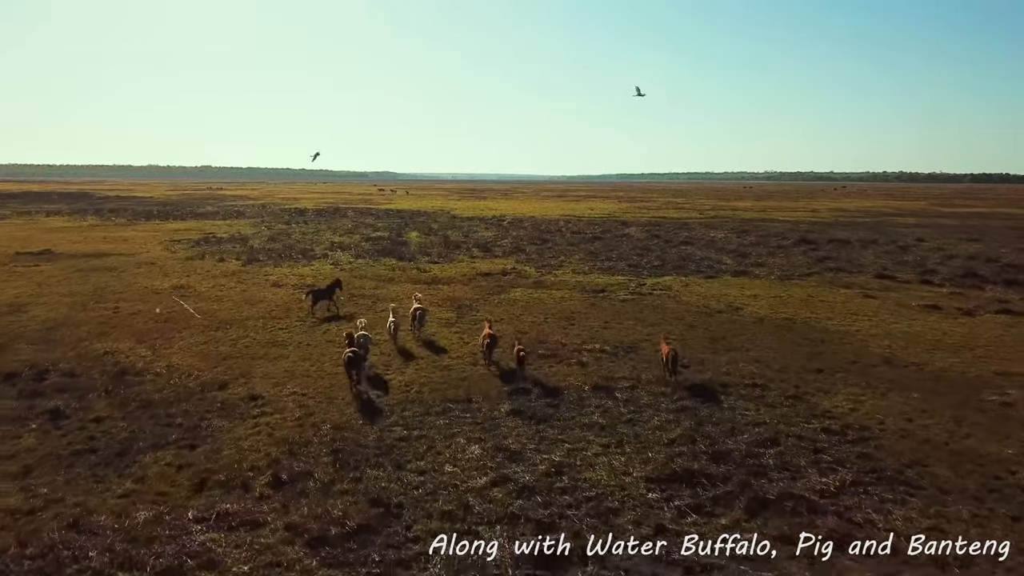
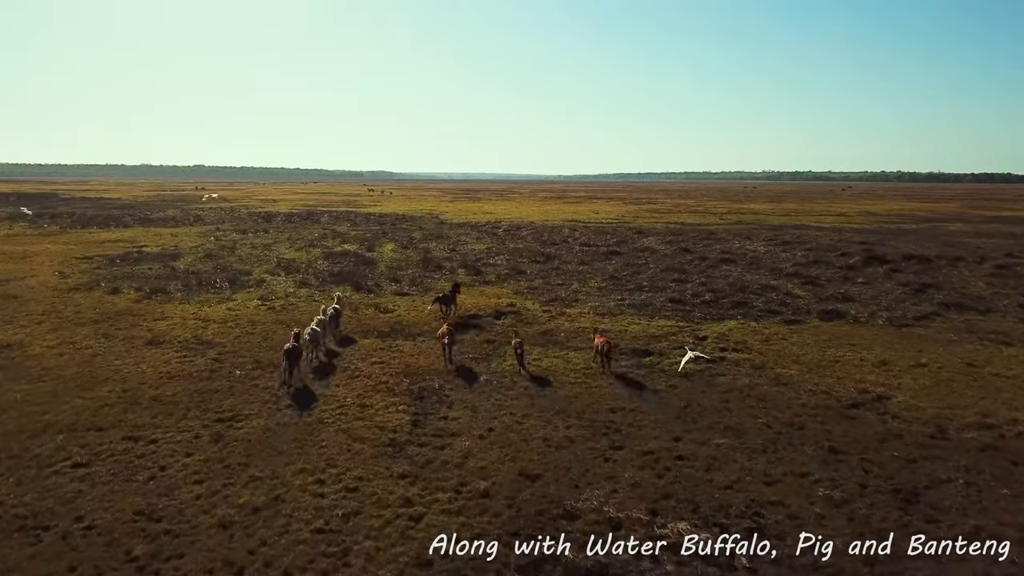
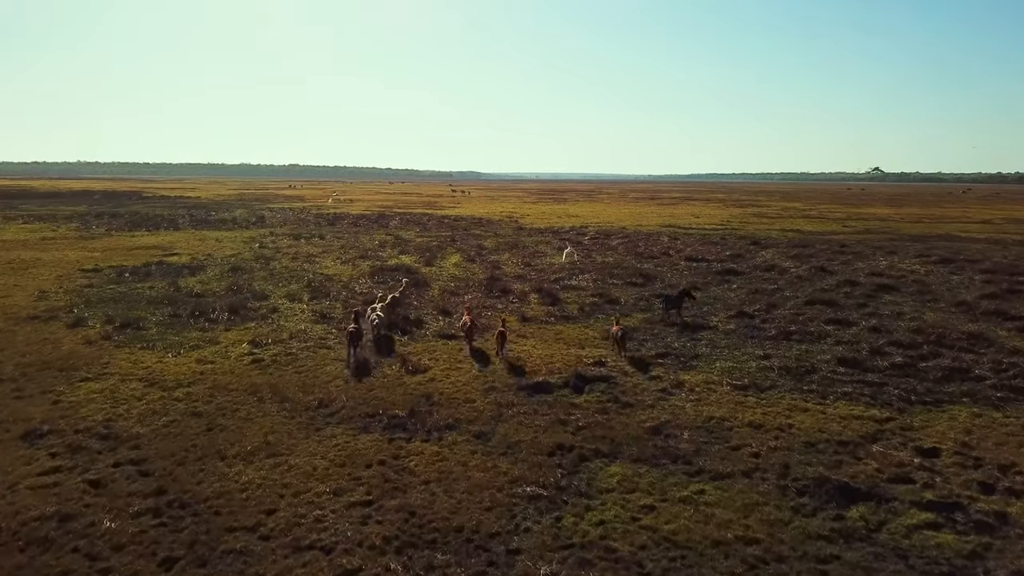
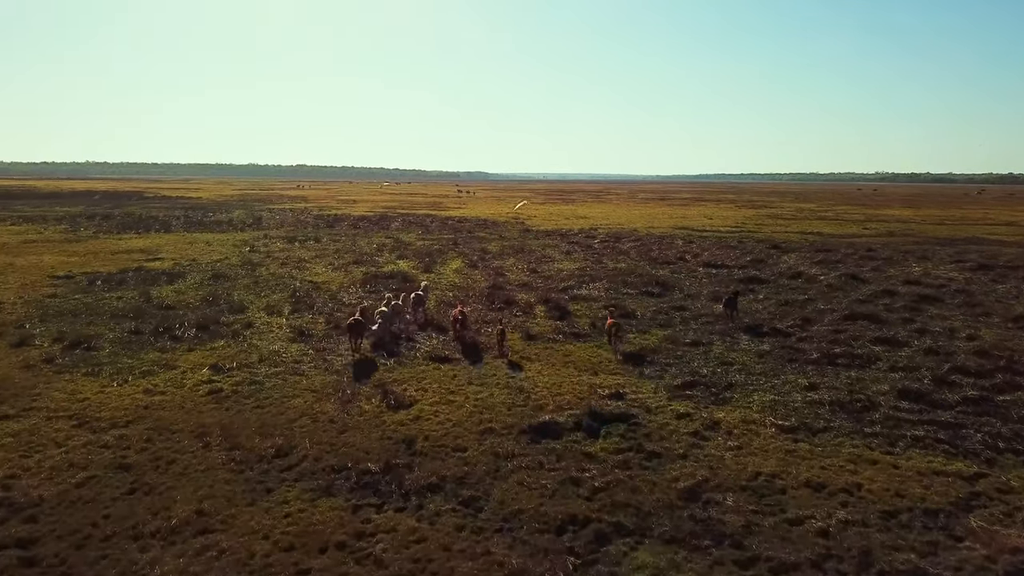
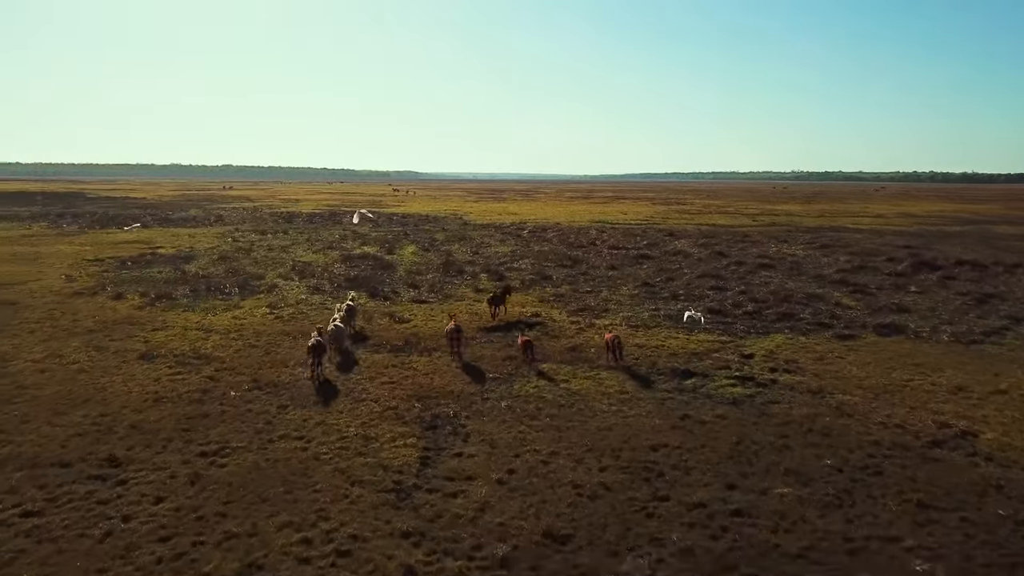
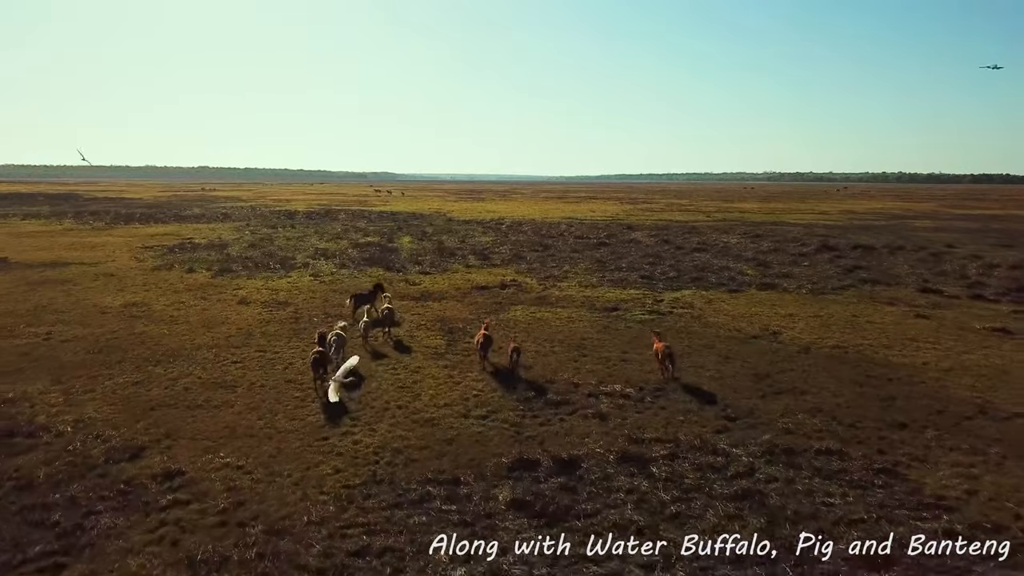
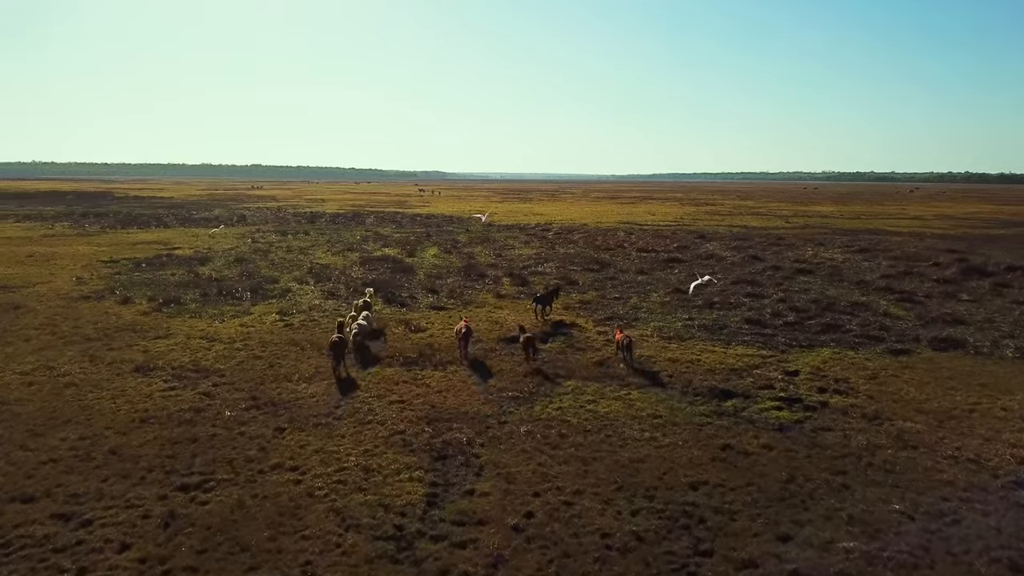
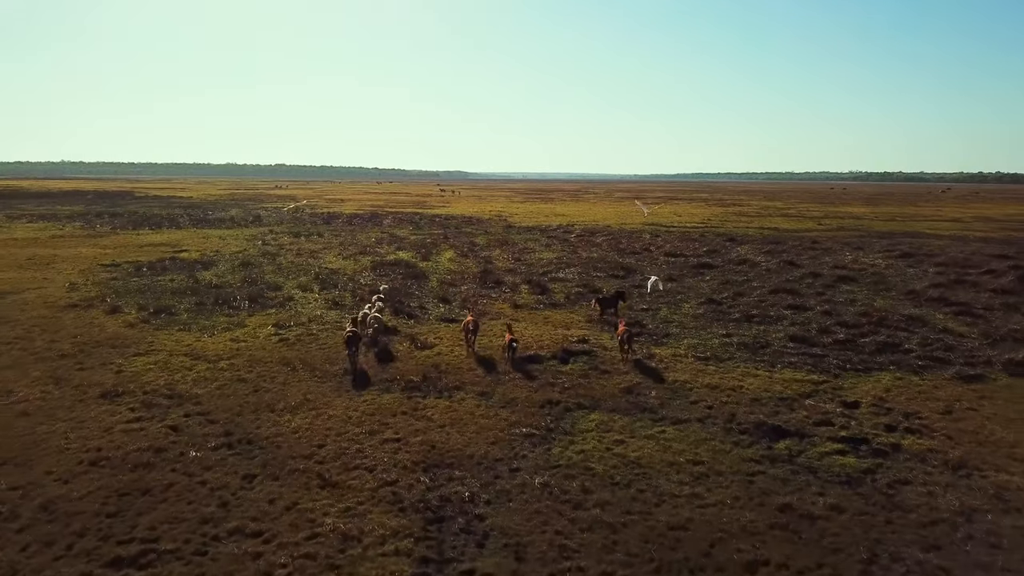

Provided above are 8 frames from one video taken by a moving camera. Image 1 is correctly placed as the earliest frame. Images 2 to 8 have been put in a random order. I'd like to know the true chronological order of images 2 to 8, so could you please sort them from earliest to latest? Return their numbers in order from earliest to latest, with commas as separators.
6, 2, 5, 7, 8, 3, 4
